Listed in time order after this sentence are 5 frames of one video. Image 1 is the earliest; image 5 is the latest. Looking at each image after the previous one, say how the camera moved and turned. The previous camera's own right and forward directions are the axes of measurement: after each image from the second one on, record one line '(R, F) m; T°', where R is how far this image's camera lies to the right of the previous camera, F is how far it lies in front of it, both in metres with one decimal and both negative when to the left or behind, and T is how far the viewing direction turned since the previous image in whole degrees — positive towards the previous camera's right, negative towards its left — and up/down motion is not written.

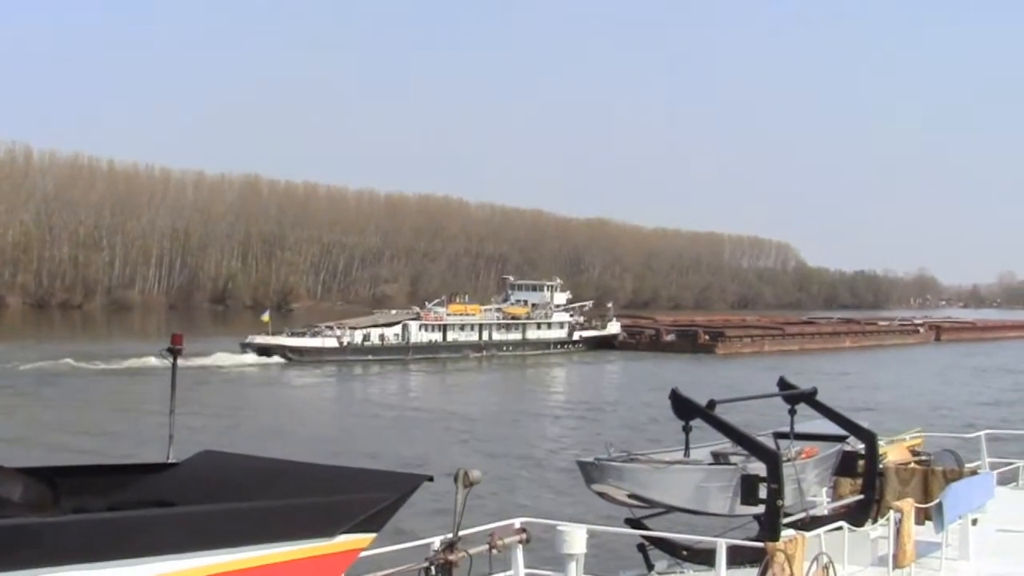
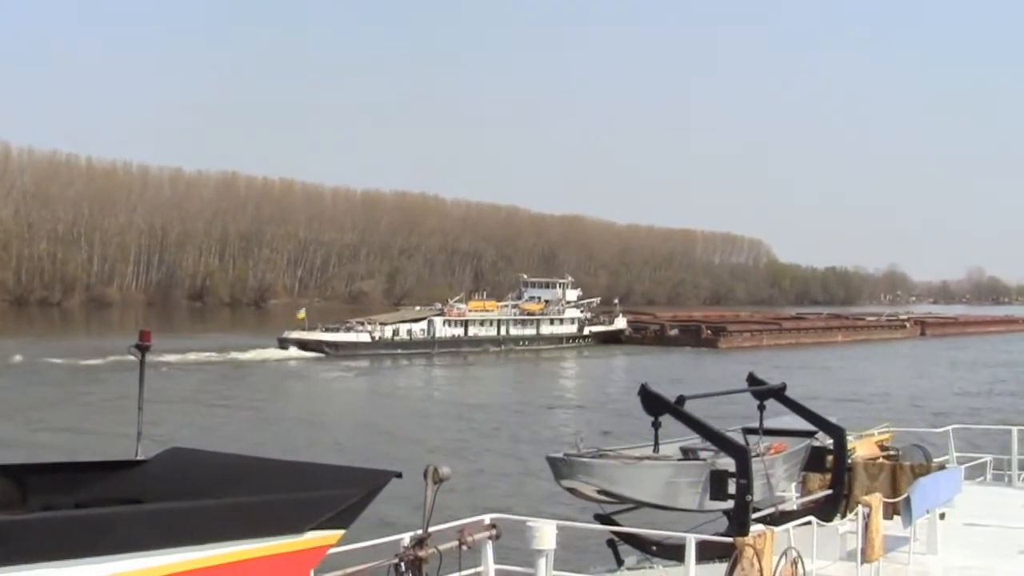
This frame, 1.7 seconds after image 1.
(+0.4, -0.1) m; 0°
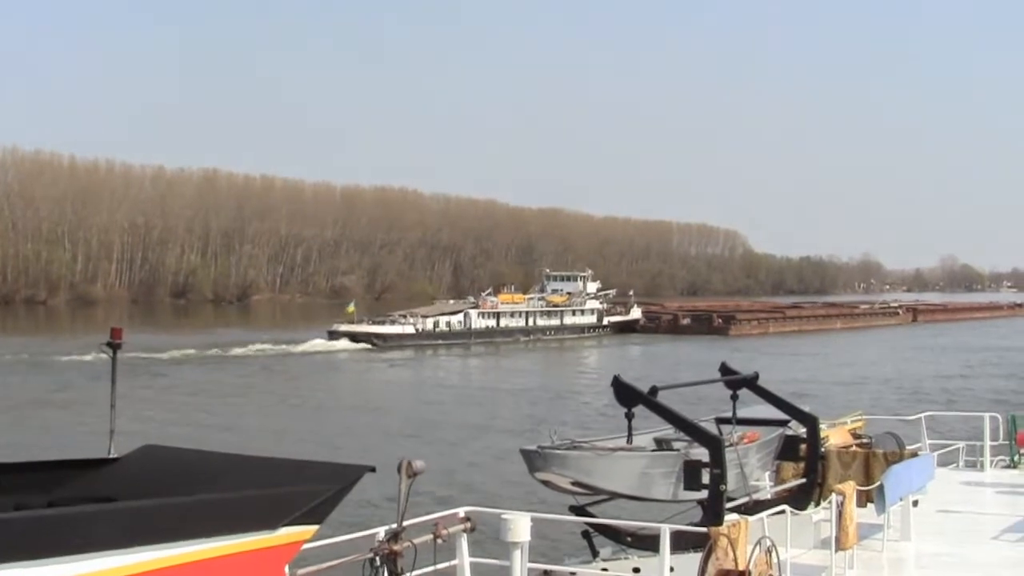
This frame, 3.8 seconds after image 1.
(+0.5, -0.1) m; -1°
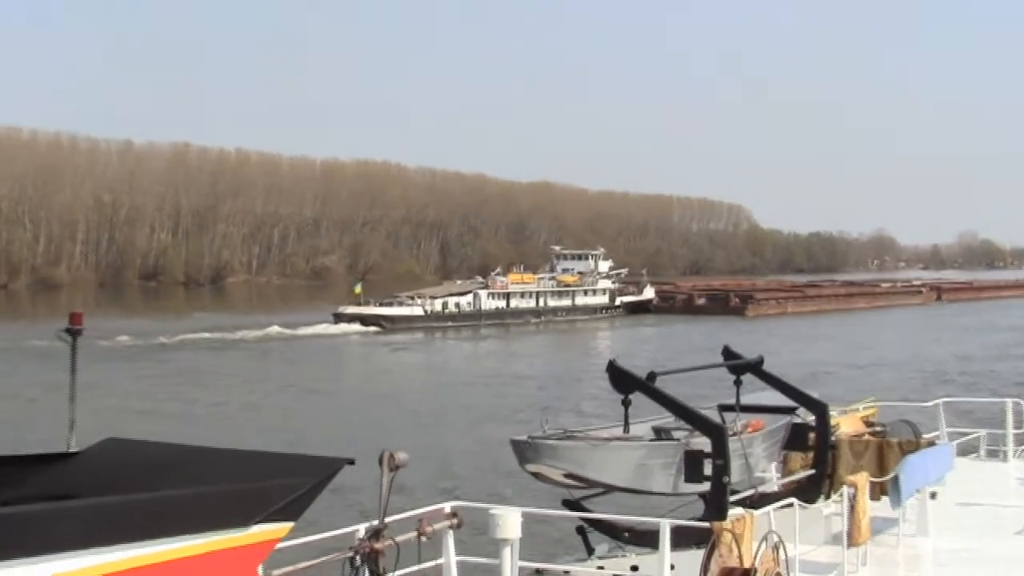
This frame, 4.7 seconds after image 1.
(+0.2, +0.8) m; 0°
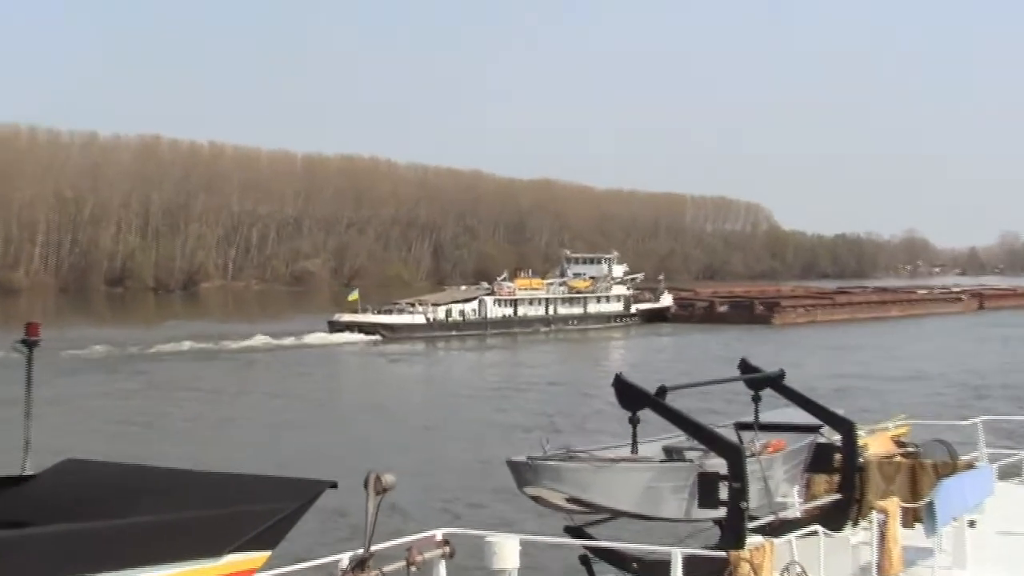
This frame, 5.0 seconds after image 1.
(0.0, +1.0) m; 0°
